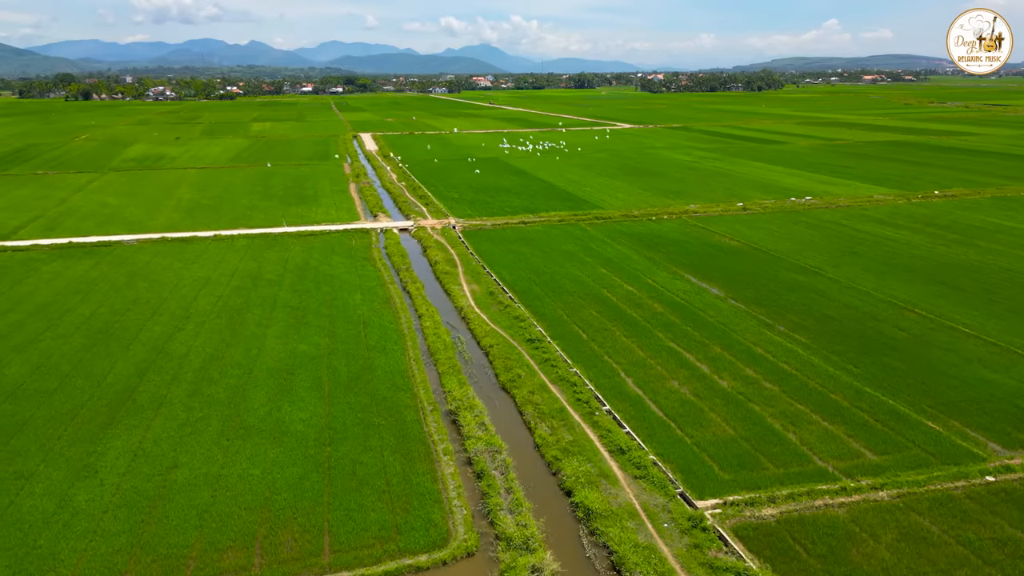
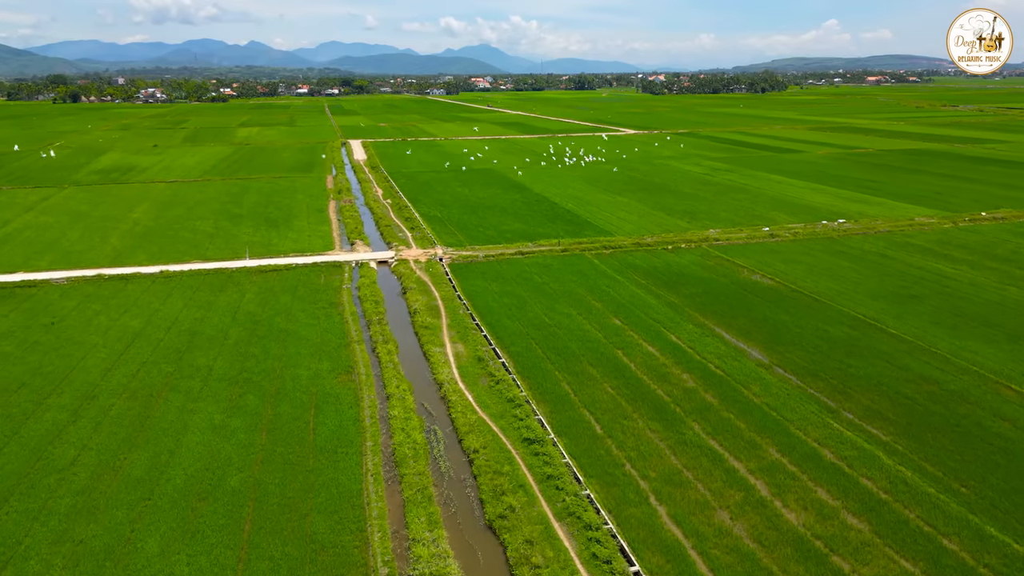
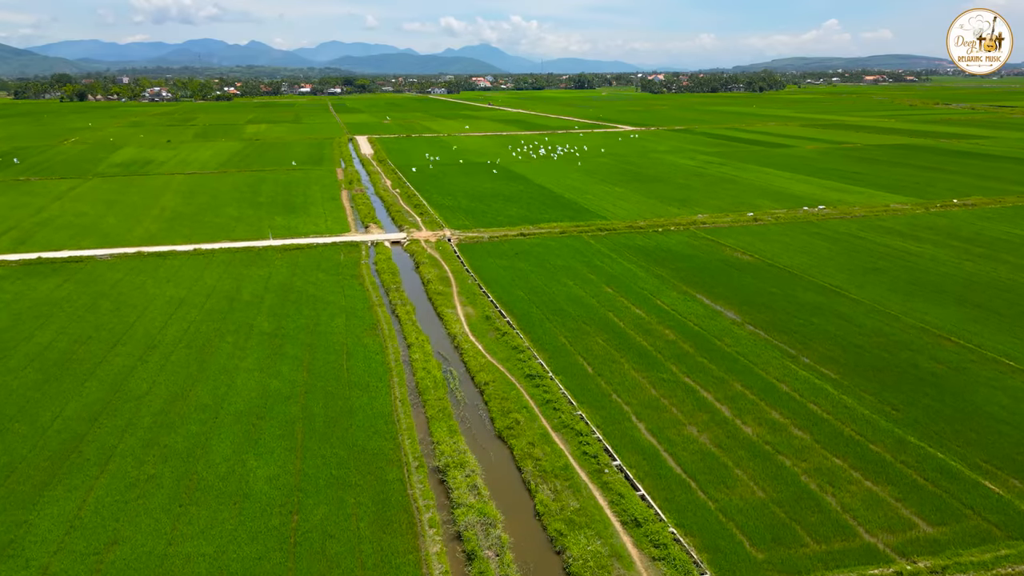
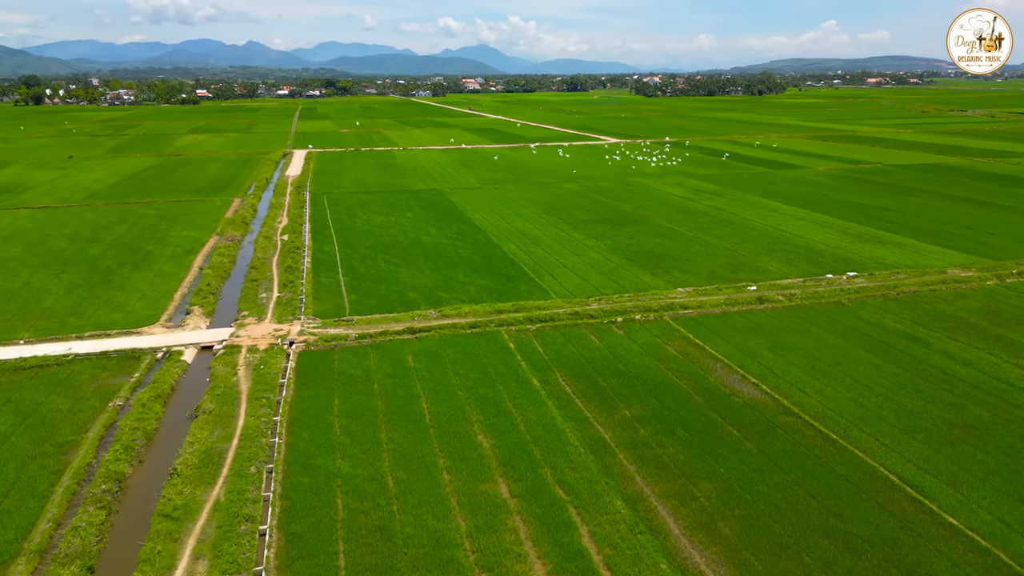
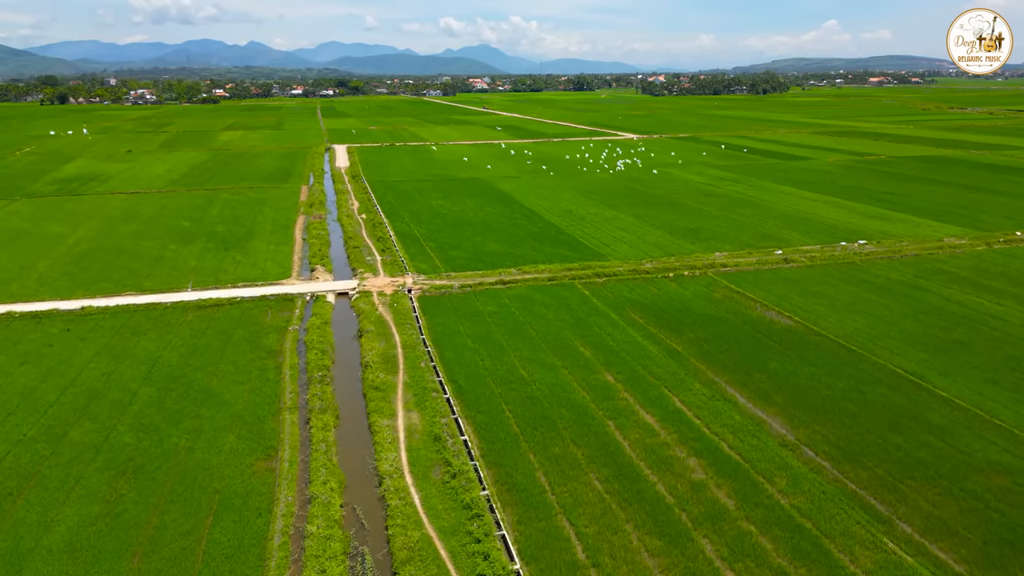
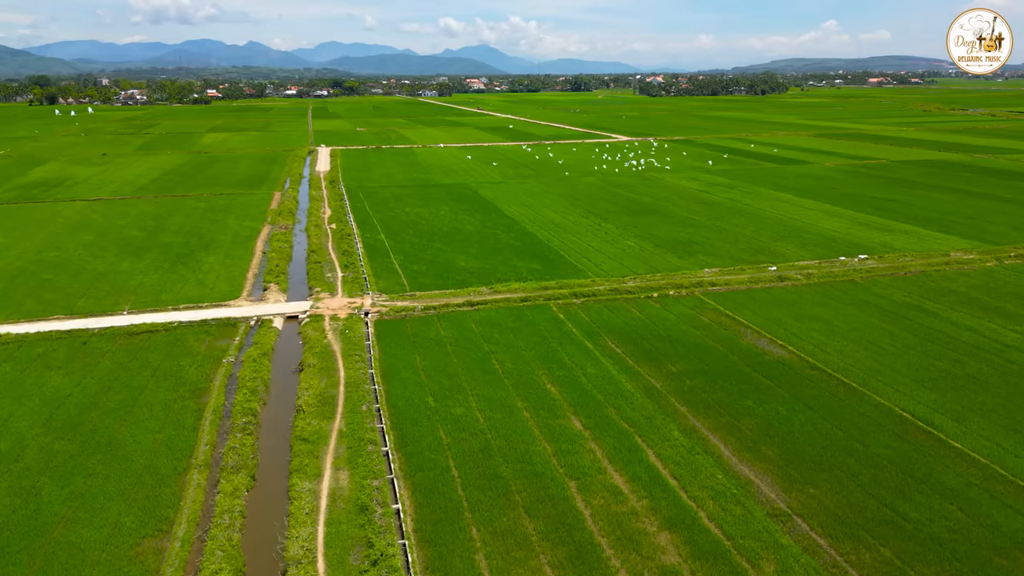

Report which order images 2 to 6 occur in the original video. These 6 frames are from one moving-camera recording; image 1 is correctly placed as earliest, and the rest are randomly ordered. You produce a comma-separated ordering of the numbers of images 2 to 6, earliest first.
3, 2, 5, 6, 4
